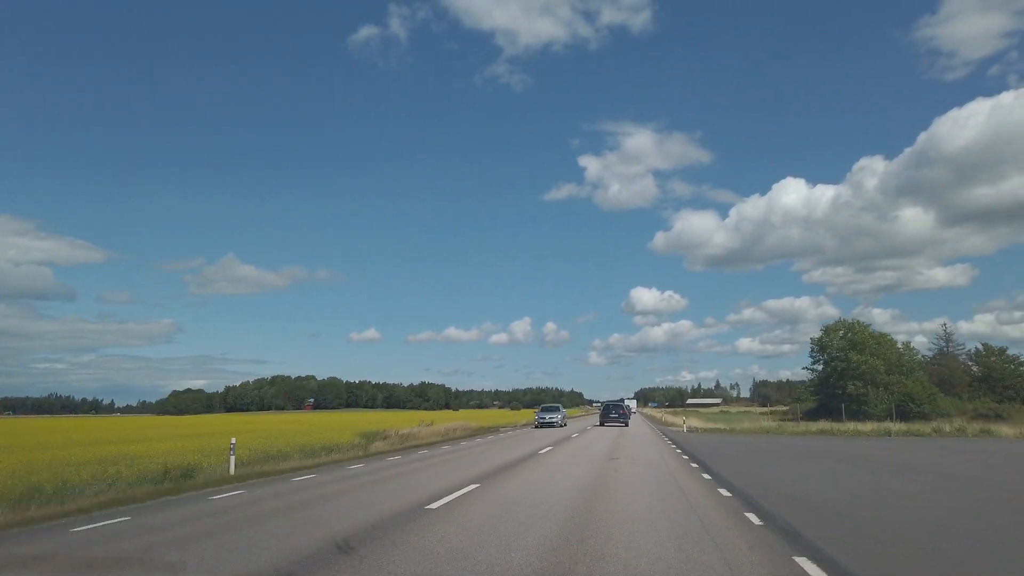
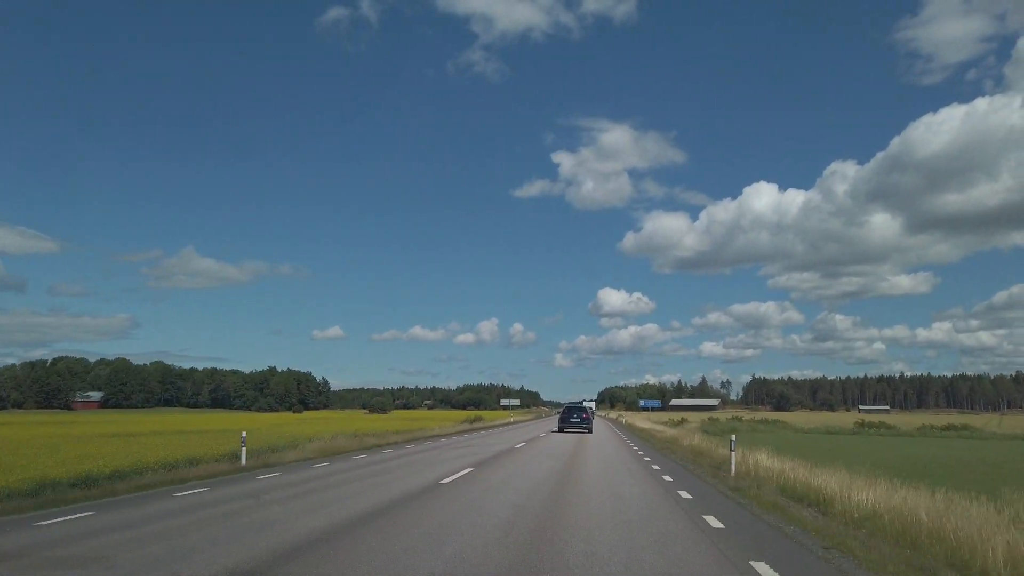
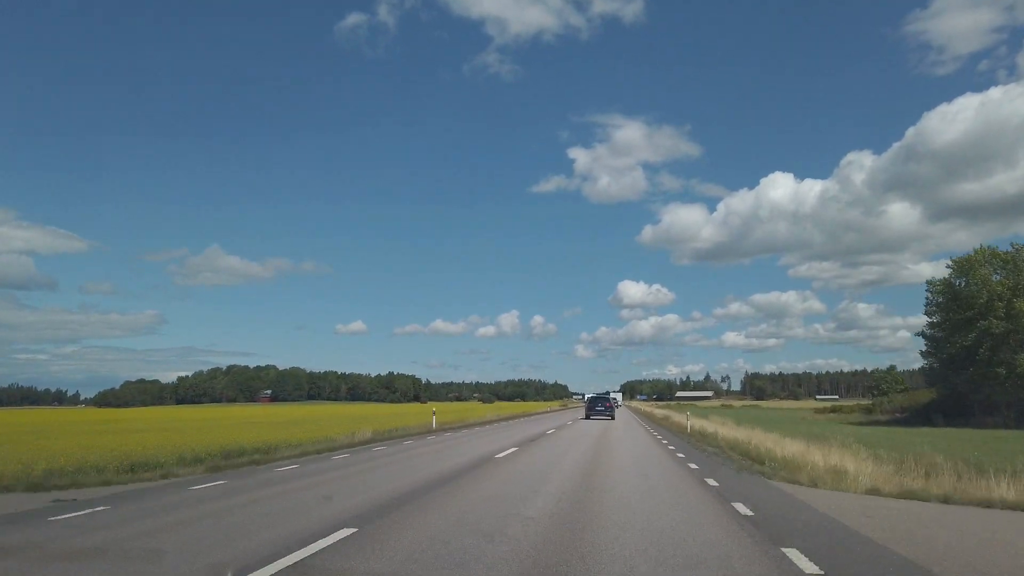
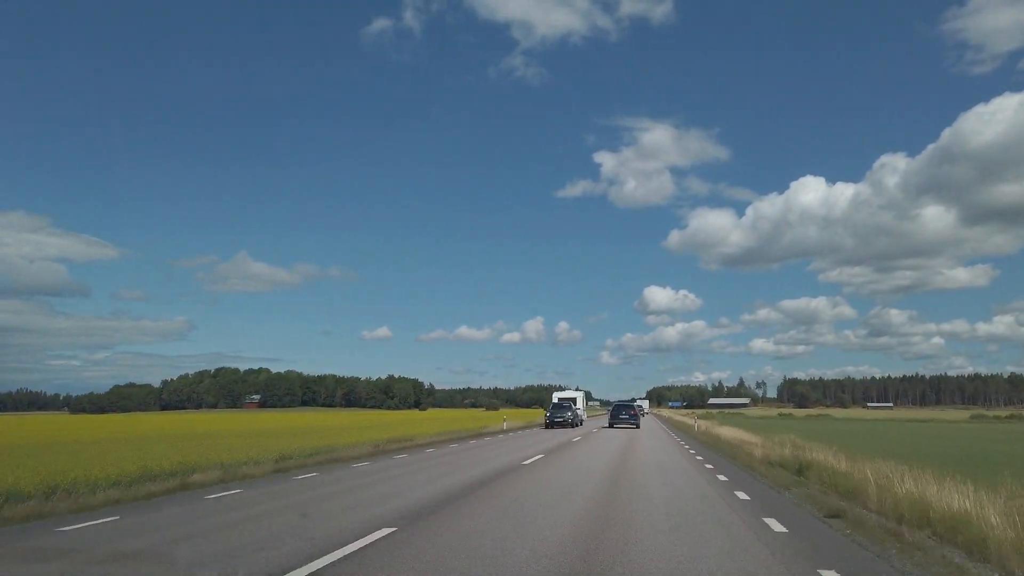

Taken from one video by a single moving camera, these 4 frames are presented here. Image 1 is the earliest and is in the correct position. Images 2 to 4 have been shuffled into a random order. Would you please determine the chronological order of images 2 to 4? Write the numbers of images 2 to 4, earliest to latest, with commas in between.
3, 4, 2
